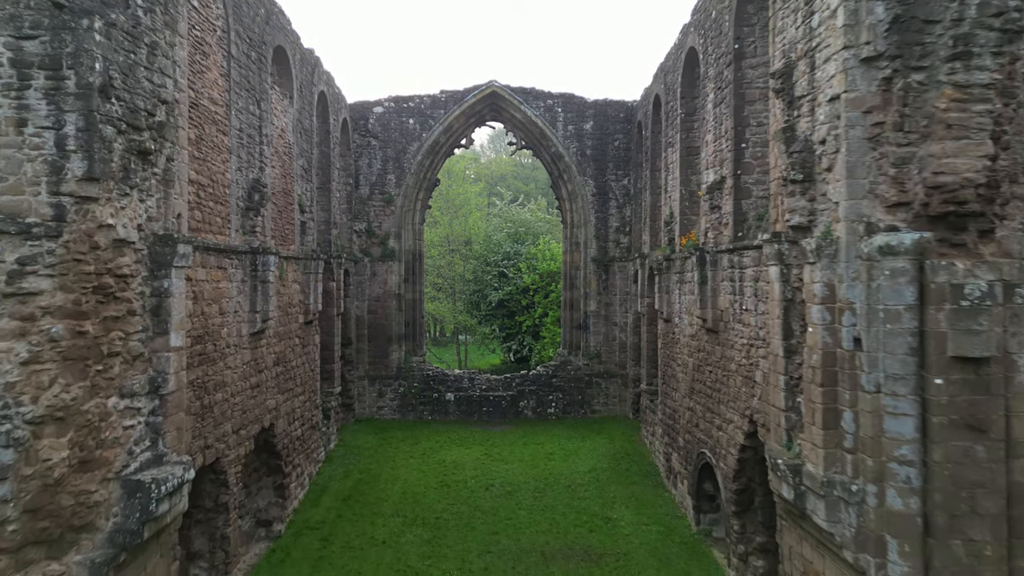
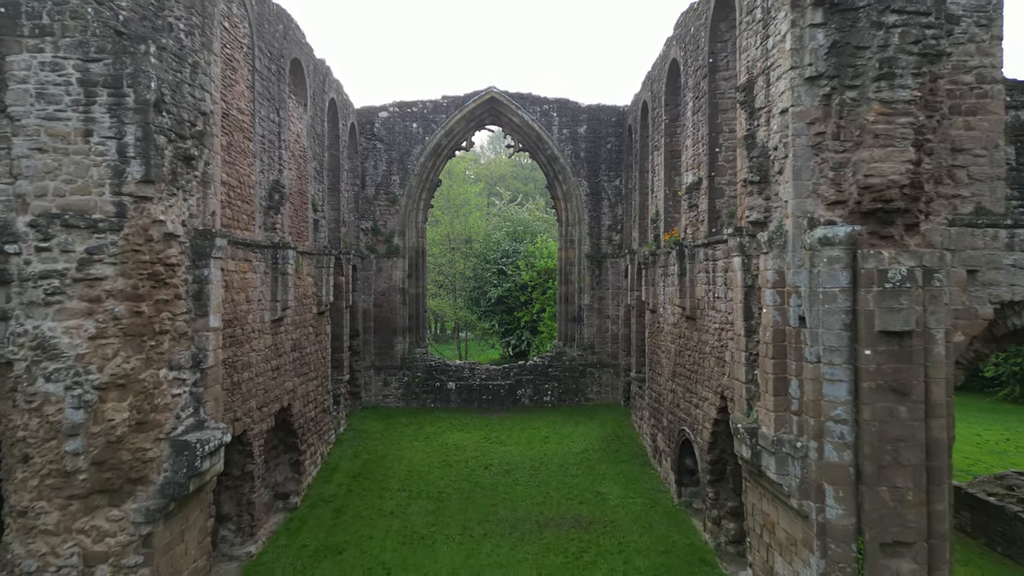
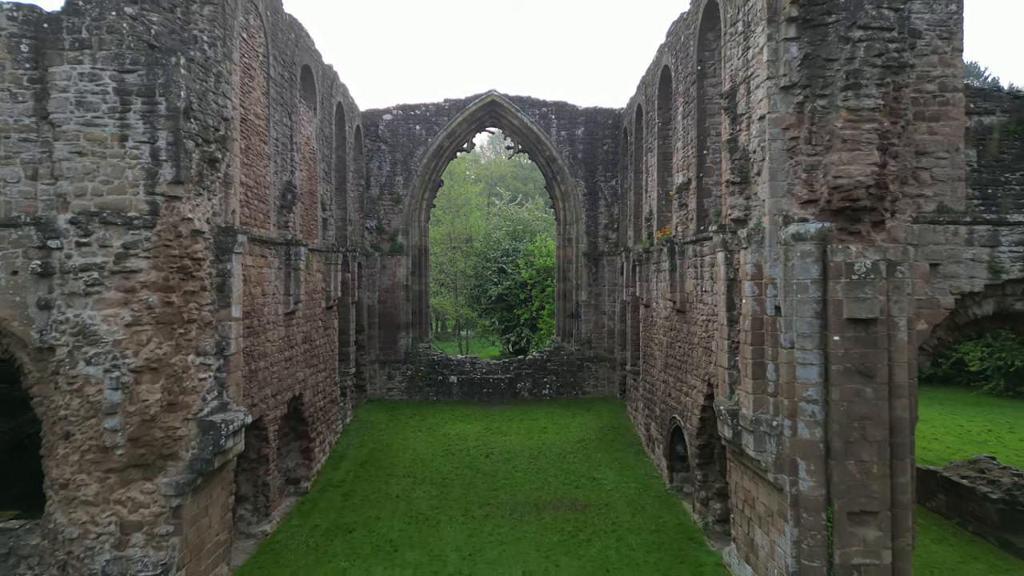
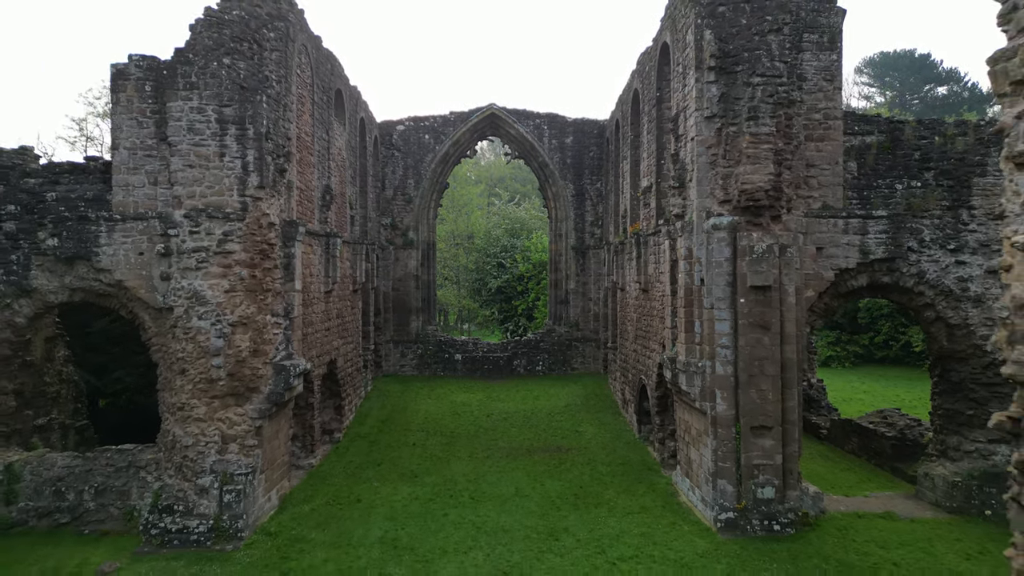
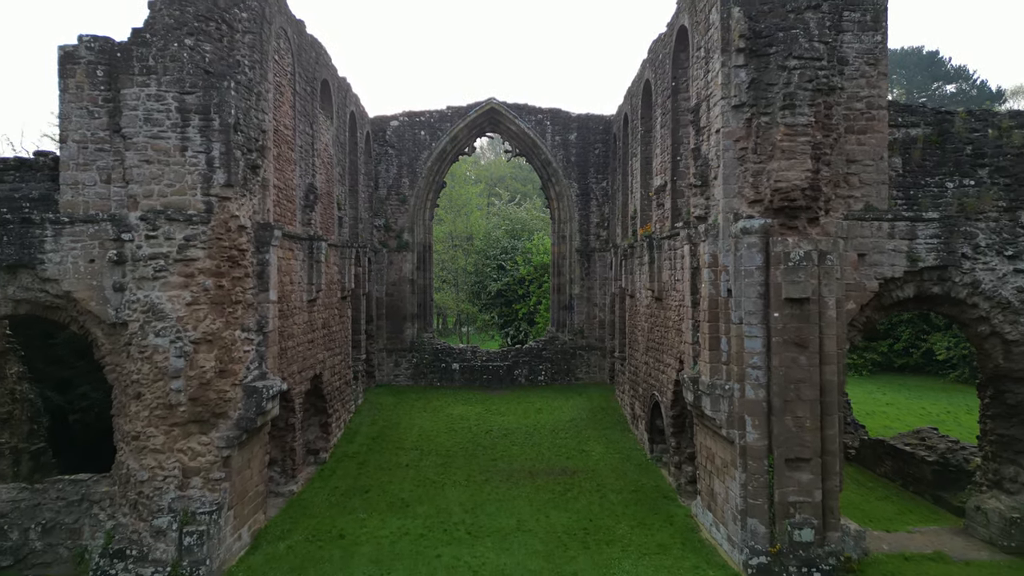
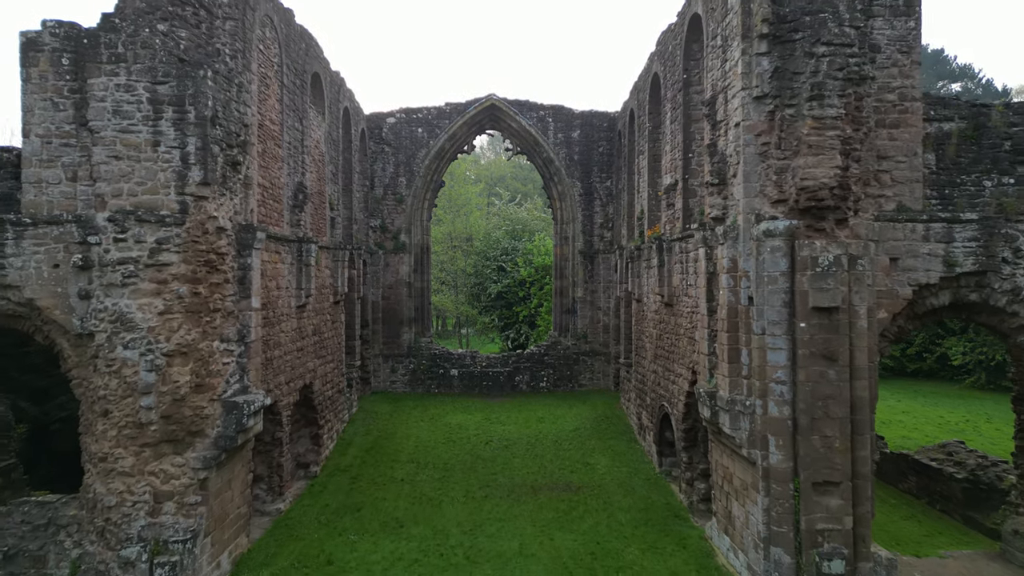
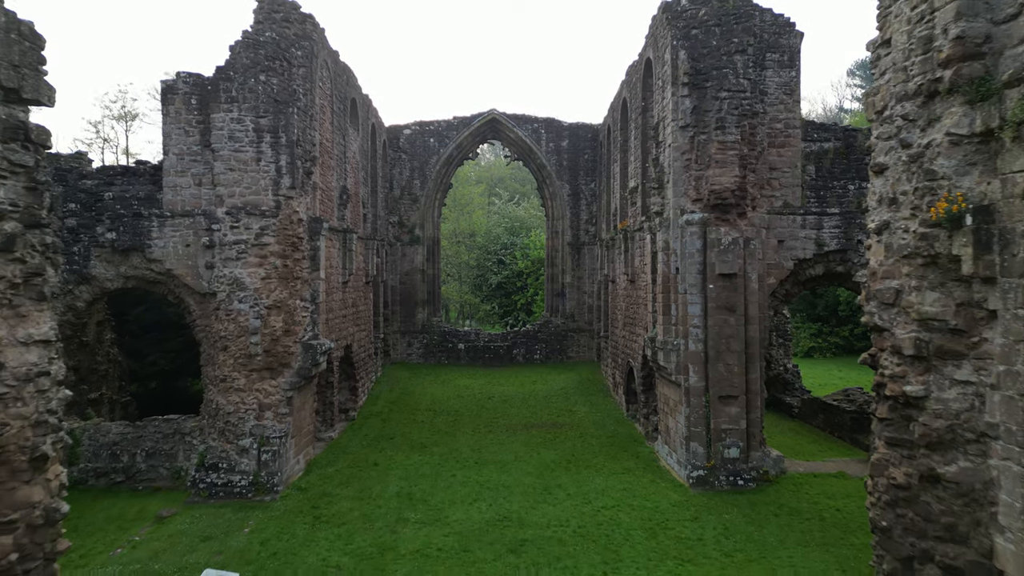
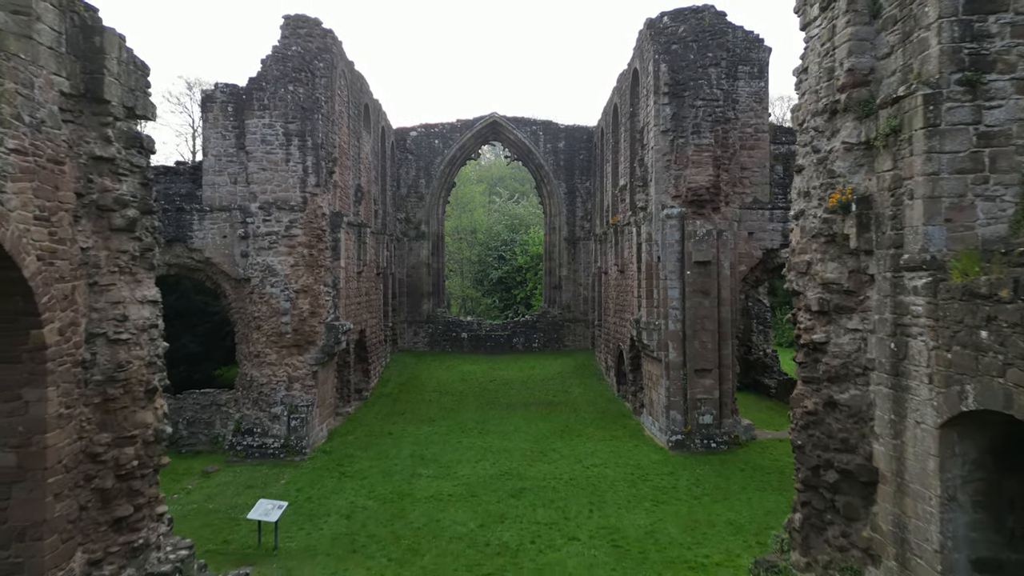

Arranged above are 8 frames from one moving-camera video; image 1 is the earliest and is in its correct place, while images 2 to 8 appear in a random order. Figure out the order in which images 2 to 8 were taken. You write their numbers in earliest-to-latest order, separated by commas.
2, 3, 6, 5, 4, 7, 8
